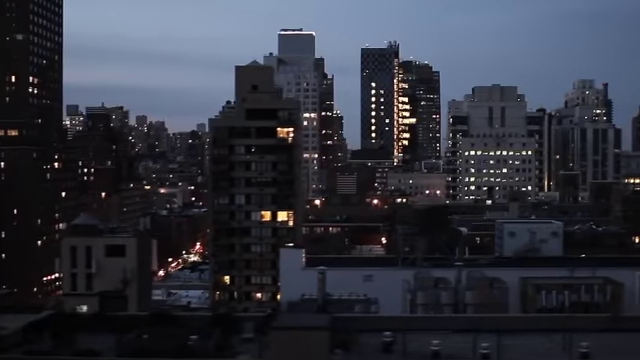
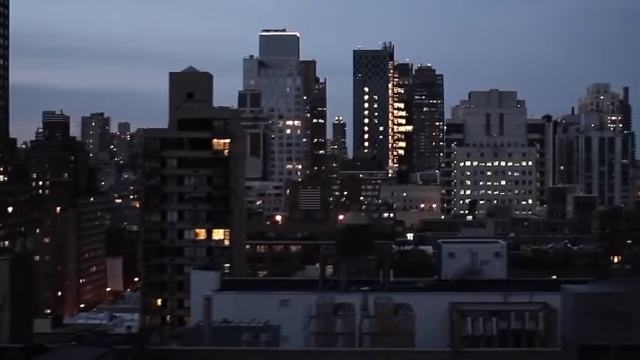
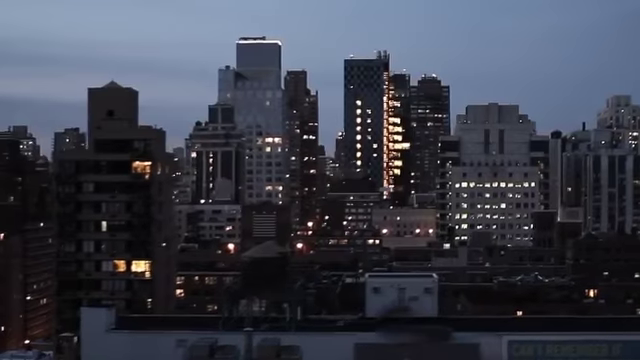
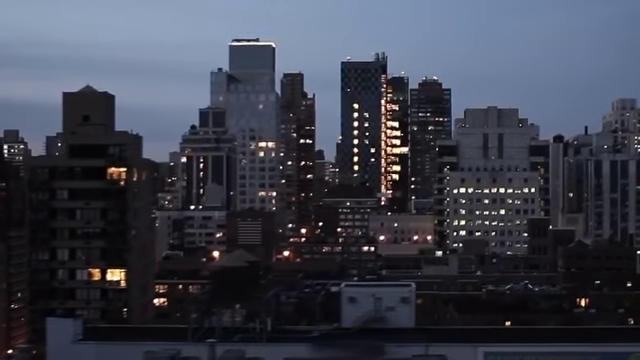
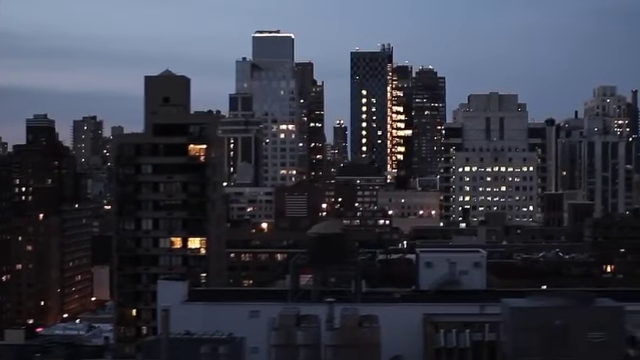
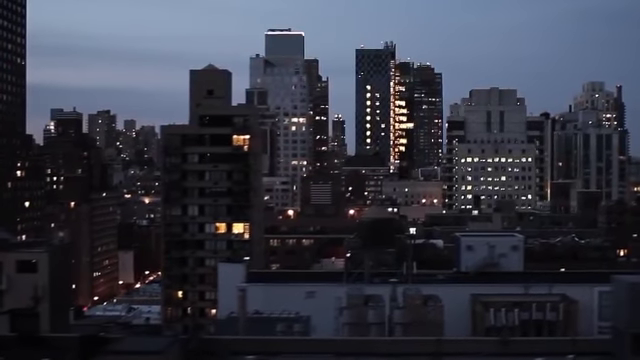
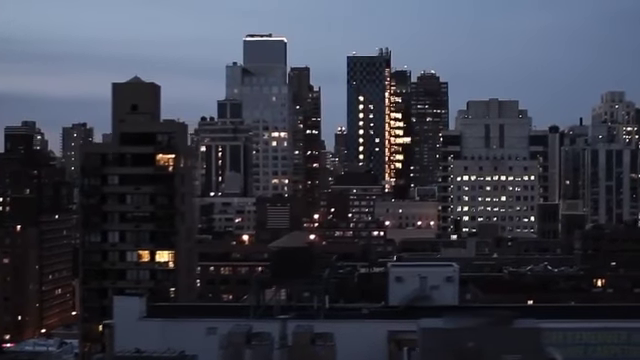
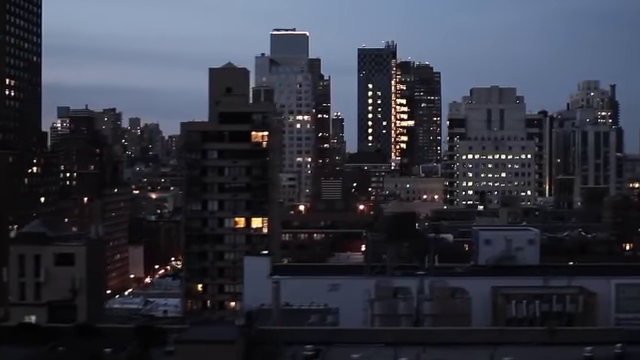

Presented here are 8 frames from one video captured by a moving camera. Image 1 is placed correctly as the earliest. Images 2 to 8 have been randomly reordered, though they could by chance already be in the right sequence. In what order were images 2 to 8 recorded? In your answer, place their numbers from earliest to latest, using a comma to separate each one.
8, 6, 2, 5, 7, 3, 4
